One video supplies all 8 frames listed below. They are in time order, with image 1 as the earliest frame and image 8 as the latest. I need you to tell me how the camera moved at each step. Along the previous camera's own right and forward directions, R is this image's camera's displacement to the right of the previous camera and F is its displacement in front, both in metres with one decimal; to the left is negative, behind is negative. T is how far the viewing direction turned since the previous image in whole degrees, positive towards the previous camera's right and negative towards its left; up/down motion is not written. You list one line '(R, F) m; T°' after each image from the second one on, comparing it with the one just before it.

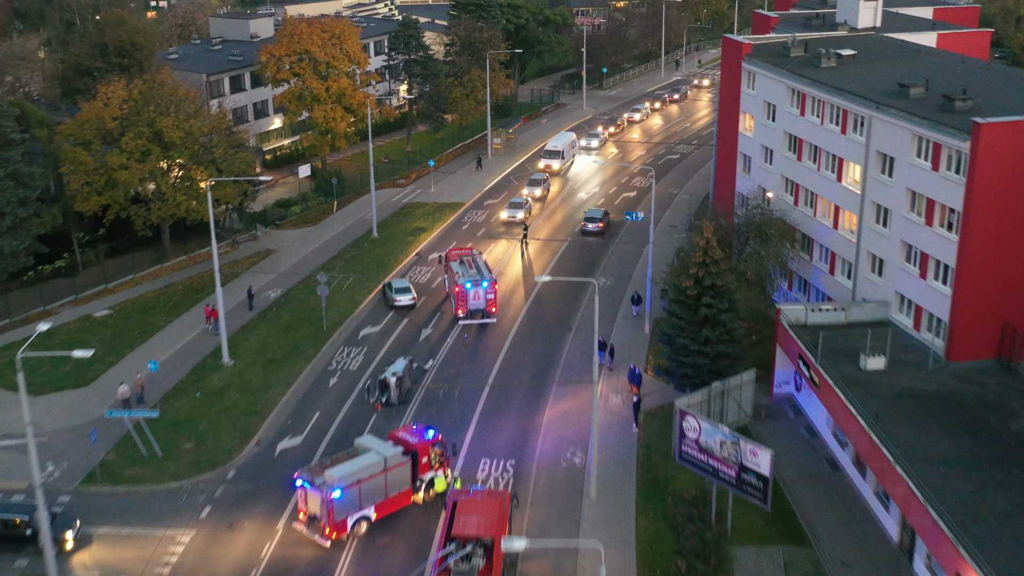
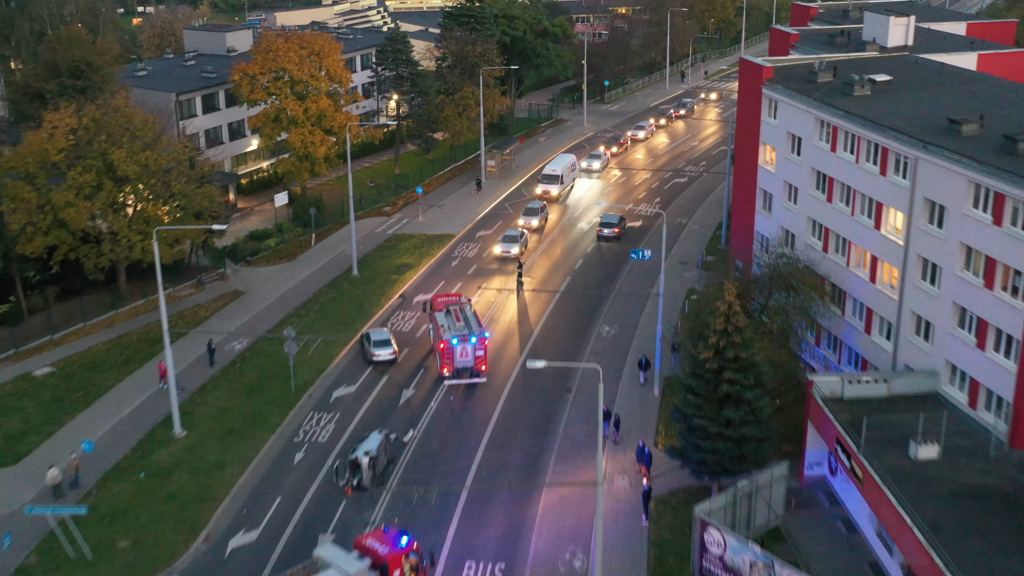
(+0.3, +5.8) m; 0°
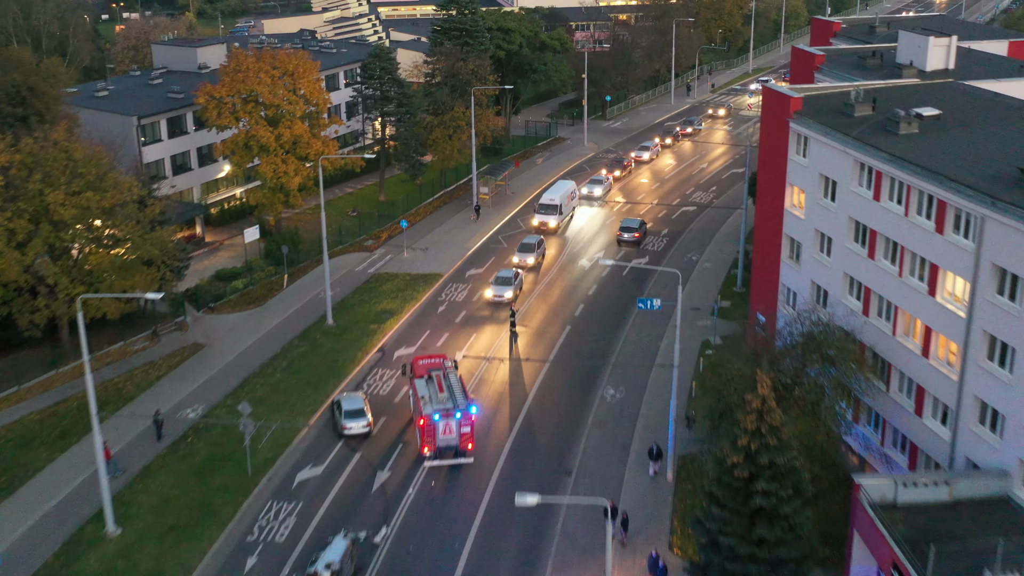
(+0.3, +6.1) m; 0°
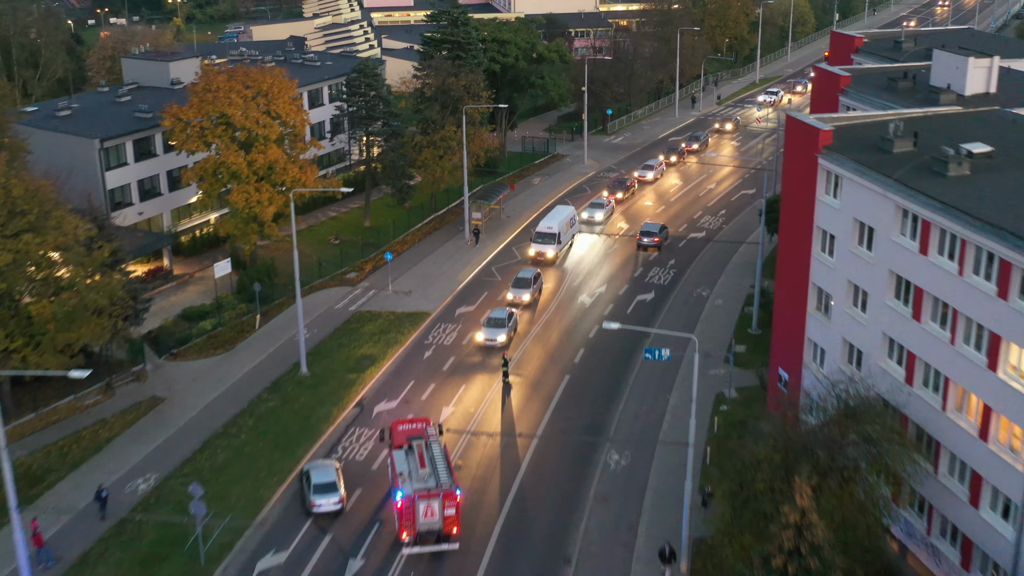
(+0.3, +4.9) m; 0°
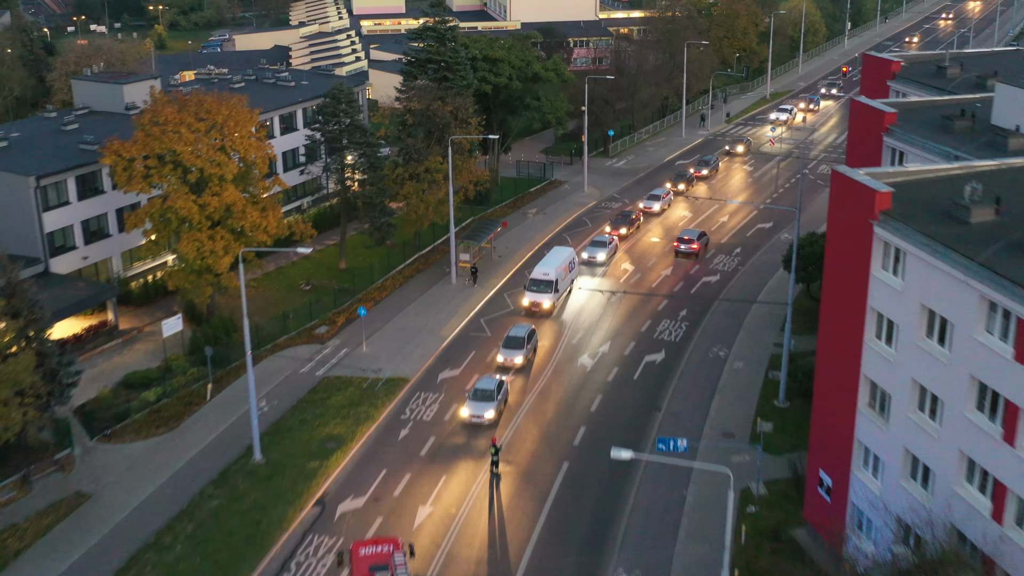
(+0.3, +6.9) m; 0°
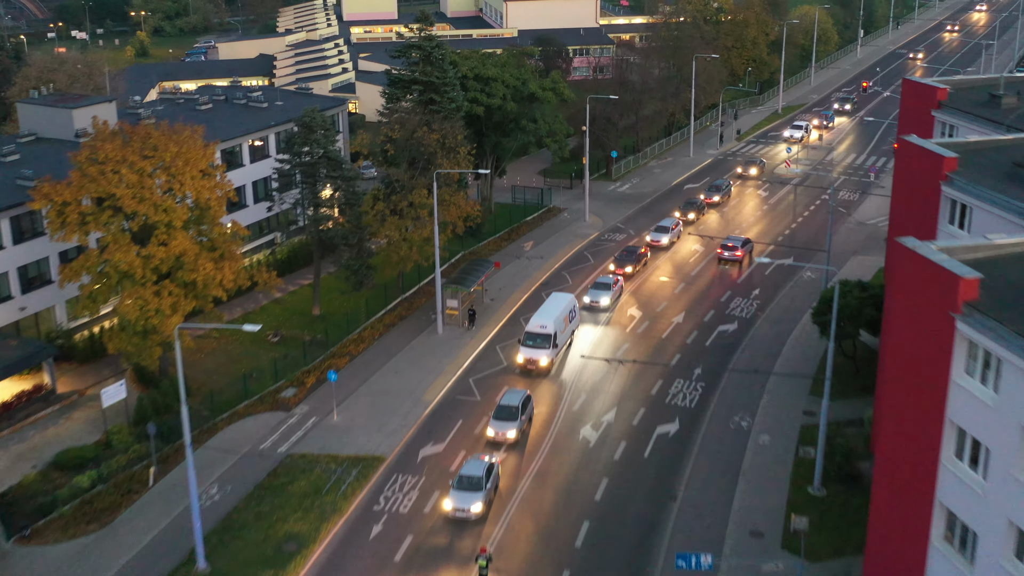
(+0.2, +6.3) m; 0°
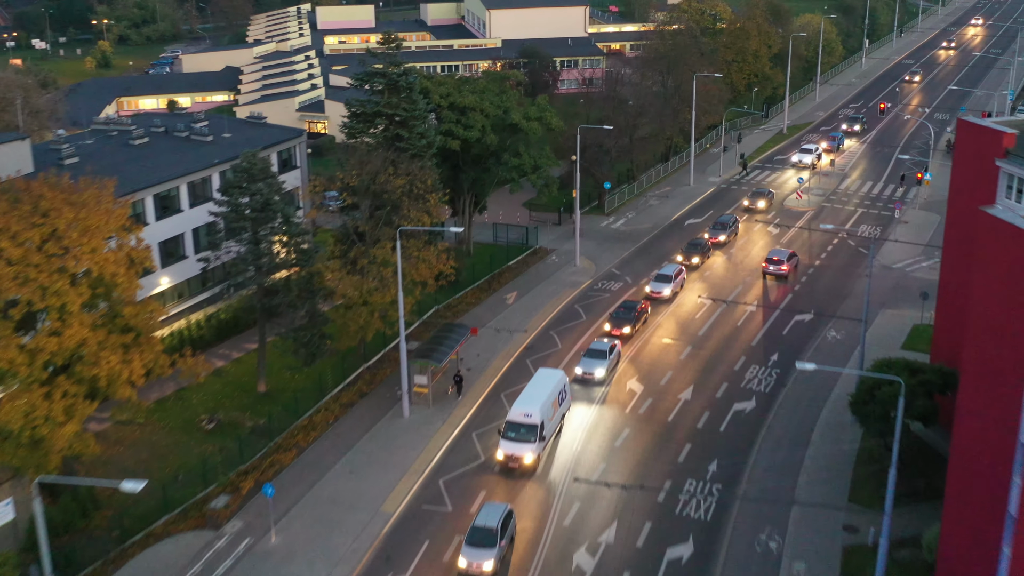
(+0.3, +7.9) m; +1°
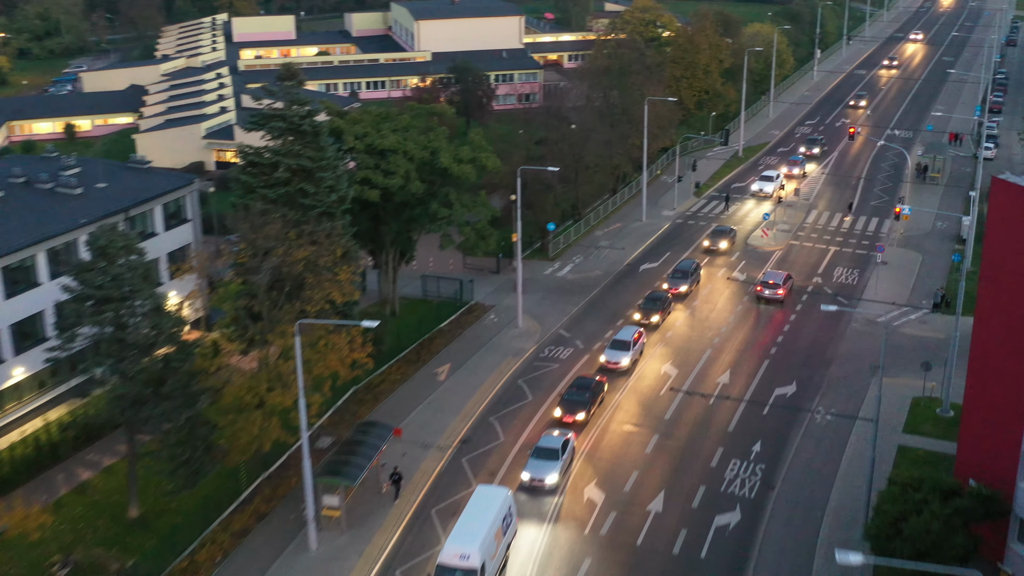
(+0.3, +8.4) m; +3°
